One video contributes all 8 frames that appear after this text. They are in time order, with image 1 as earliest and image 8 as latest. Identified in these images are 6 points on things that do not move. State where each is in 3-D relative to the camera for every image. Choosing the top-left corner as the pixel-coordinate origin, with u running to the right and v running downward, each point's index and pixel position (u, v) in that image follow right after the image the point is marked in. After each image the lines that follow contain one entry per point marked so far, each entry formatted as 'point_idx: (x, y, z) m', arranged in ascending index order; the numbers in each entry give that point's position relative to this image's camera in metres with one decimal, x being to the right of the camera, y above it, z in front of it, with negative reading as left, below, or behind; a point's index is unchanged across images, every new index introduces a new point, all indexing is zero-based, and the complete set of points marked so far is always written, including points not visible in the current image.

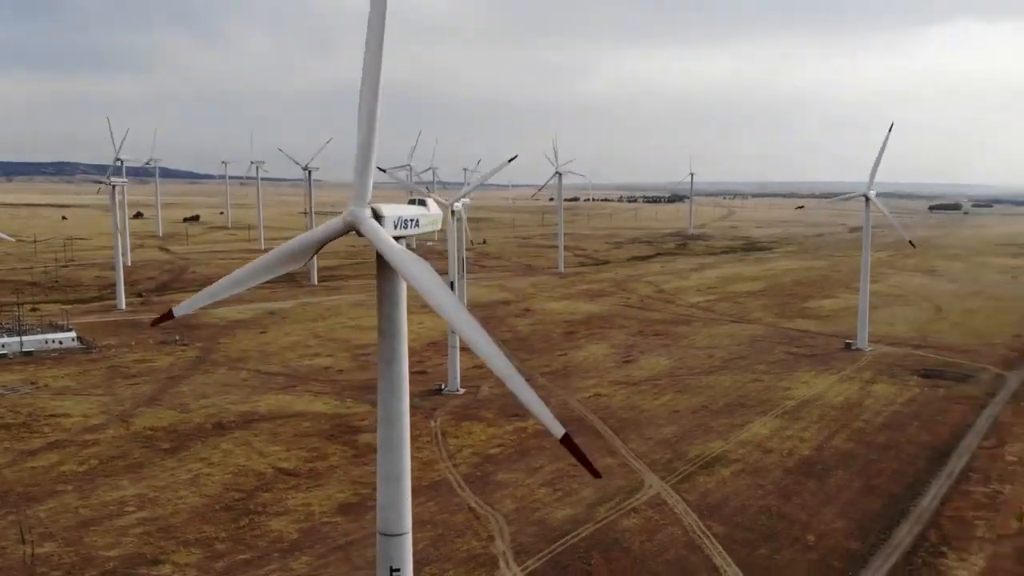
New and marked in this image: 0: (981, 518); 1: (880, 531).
0: (+8.7, -4.3, +18.0) m
1: (+6.7, -4.4, +17.5) m
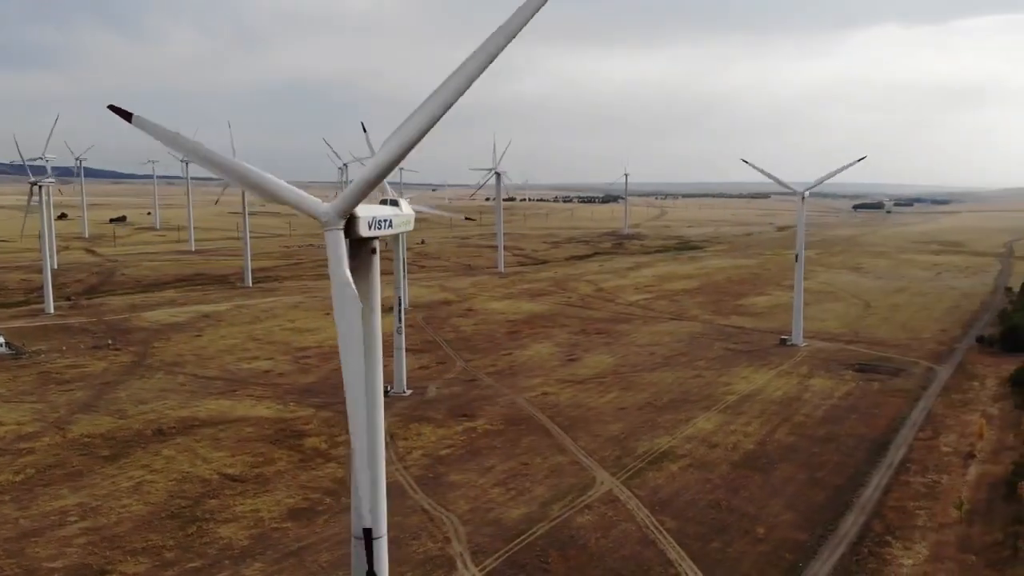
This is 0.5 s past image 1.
0: (+7.8, -4.2, +18.5) m
1: (+5.8, -4.3, +17.9) m
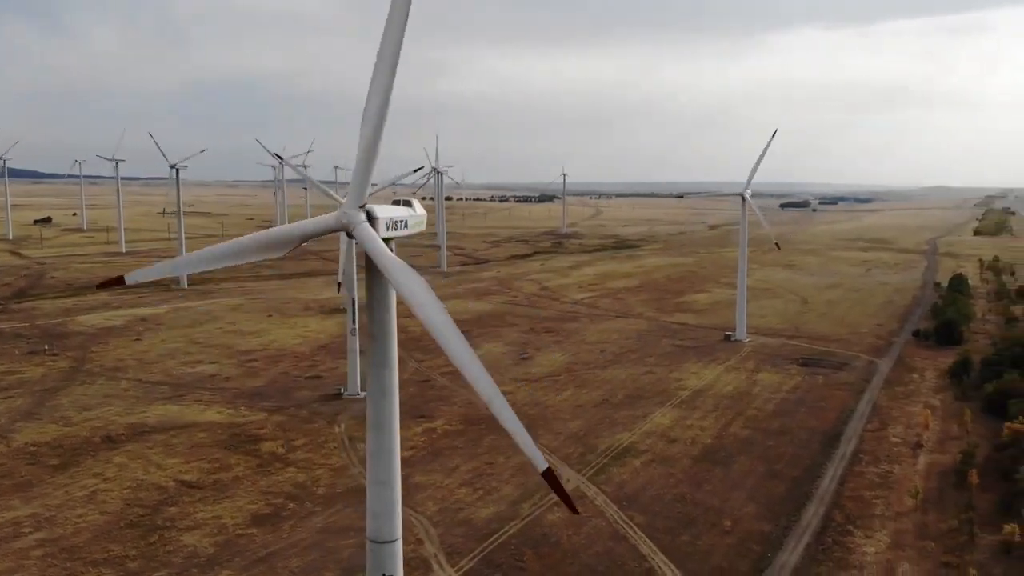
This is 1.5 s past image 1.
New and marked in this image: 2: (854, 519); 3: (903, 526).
0: (+7.2, -4.1, +19.1) m
1: (+5.3, -4.3, +18.4) m
2: (+6.4, -4.3, +18.1) m
3: (+7.1, -4.3, +17.7) m
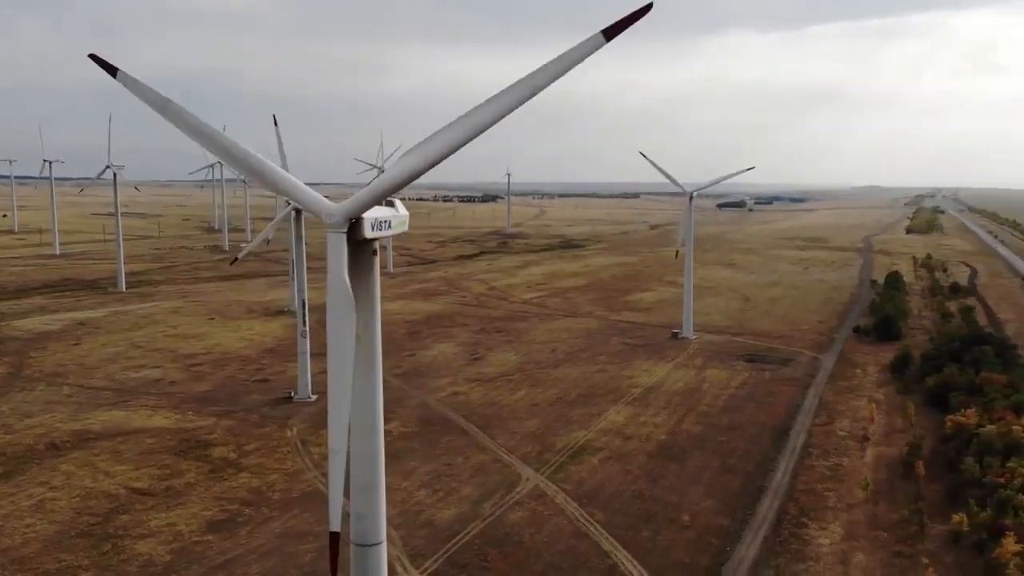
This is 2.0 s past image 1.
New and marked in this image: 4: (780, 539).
0: (+6.4, -4.1, +19.5) m
1: (+4.5, -4.2, +18.7) m
2: (+5.6, -4.3, +18.5) m
3: (+6.4, -4.3, +18.1) m
4: (+4.8, -4.5, +17.2) m
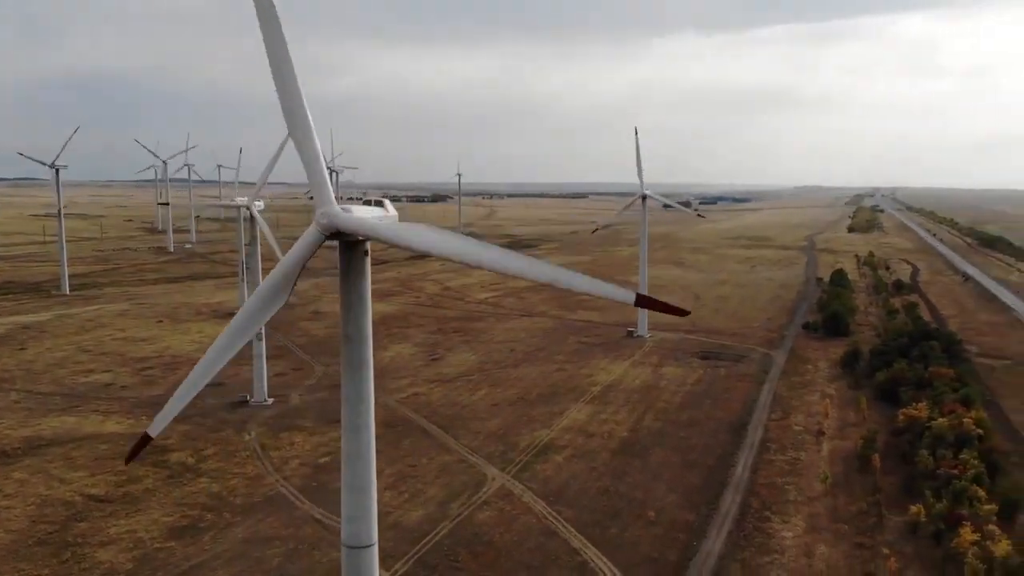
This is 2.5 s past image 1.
0: (+5.7, -4.0, +19.9) m
1: (+3.8, -4.2, +18.9) m
2: (+5.0, -4.2, +18.8) m
3: (+5.8, -4.2, +18.5) m
4: (+4.2, -4.4, +17.5) m
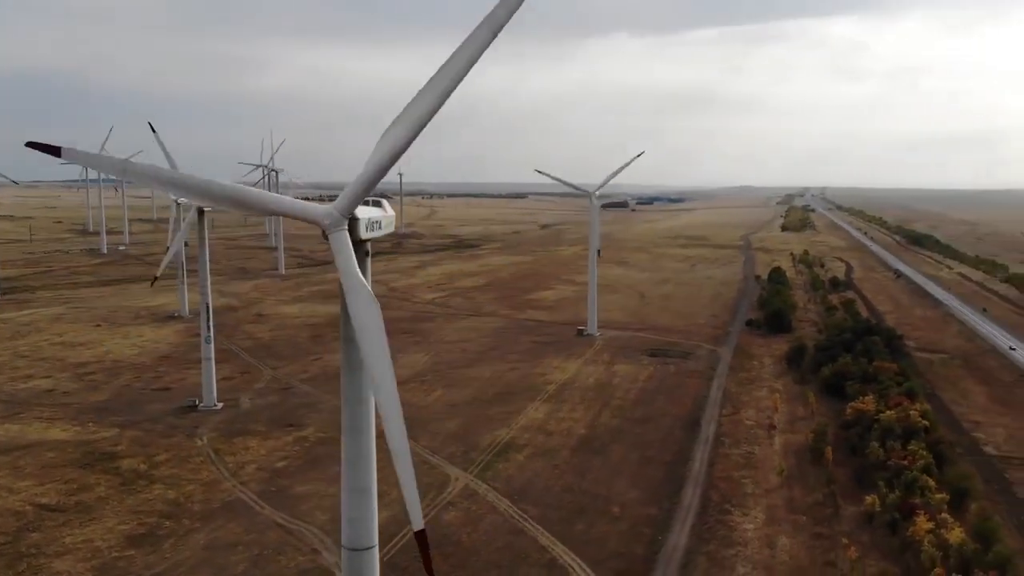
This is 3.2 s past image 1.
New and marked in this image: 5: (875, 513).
0: (+4.9, -4.0, +20.3) m
1: (+3.1, -4.1, +19.2) m
2: (+4.3, -4.2, +19.2) m
3: (+5.1, -4.2, +18.9) m
4: (+3.6, -4.4, +17.8) m
5: (+6.7, -4.1, +17.7) m
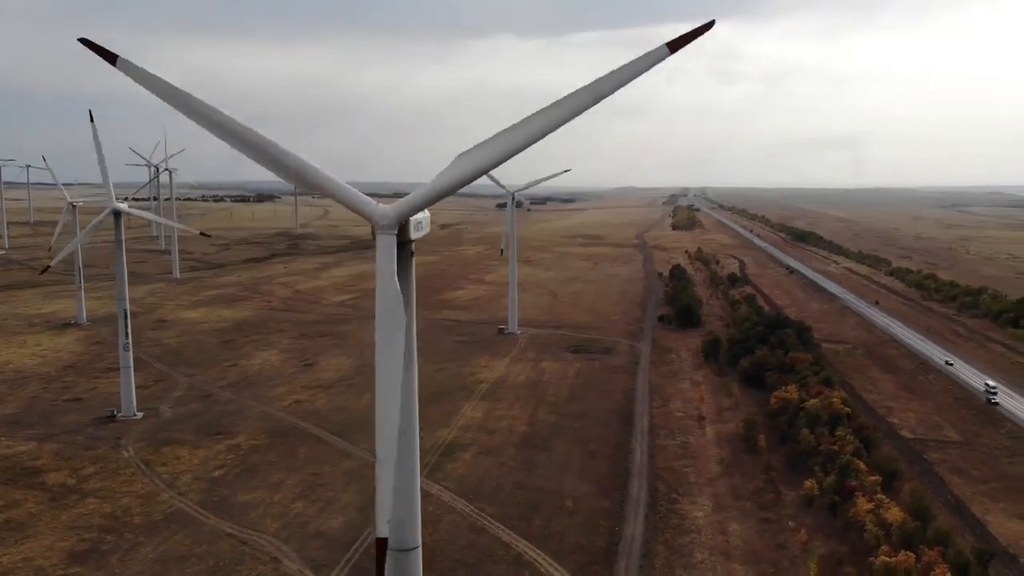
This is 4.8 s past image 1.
0: (+3.8, -3.9, +21.0) m
1: (+2.2, -4.1, +19.7) m
2: (+3.3, -4.1, +19.8) m
3: (+4.2, -4.1, +19.6) m
4: (+2.8, -4.3, +18.3) m
5: (+5.8, -4.0, +18.6) m
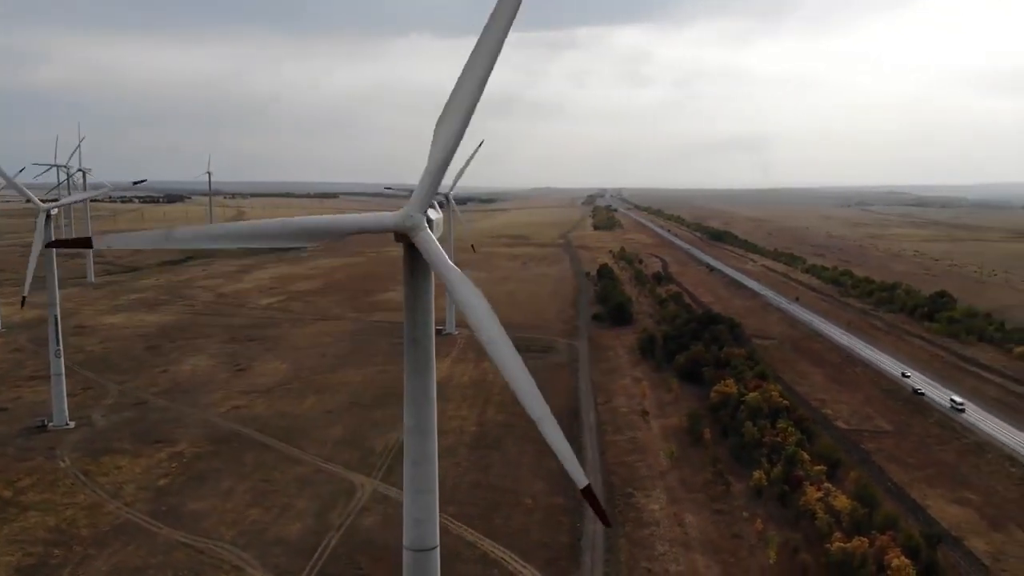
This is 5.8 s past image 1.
0: (+2.8, -3.8, +21.4) m
1: (+1.3, -4.1, +19.9) m
2: (+2.4, -4.1, +20.1) m
3: (+3.3, -4.1, +20.0) m
4: (+2.0, -4.3, +18.6) m
5: (+5.0, -4.0, +19.2) m
